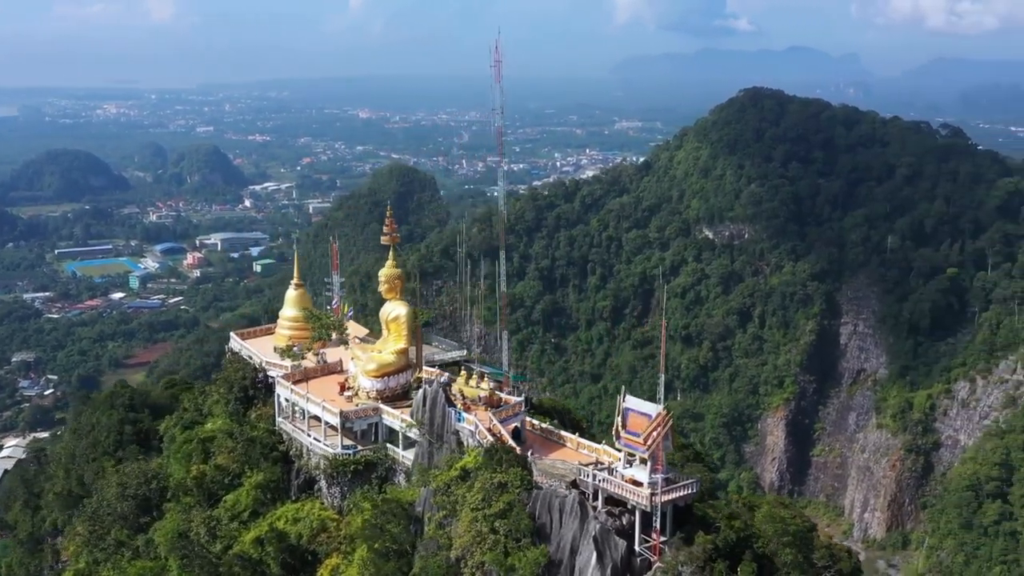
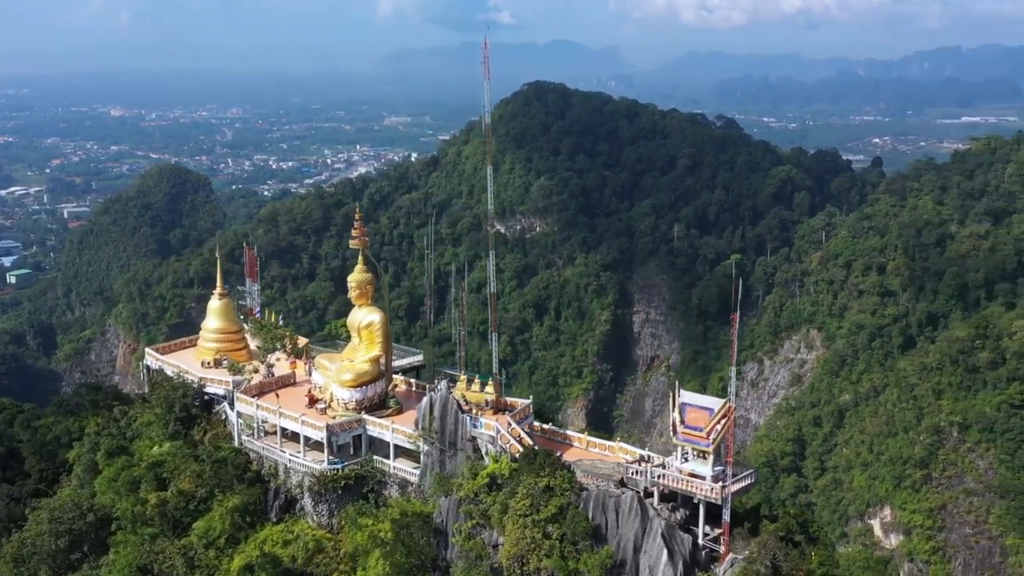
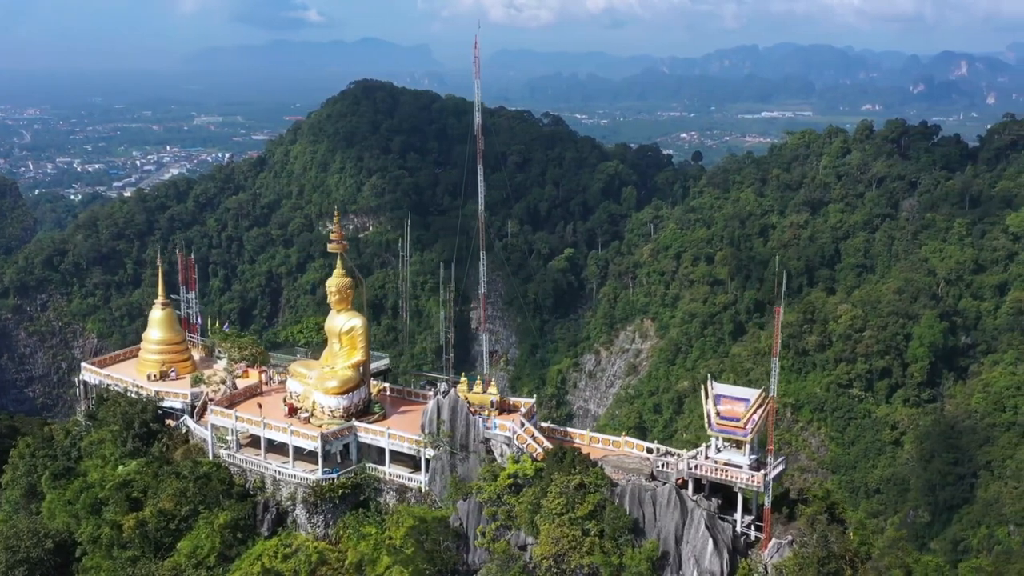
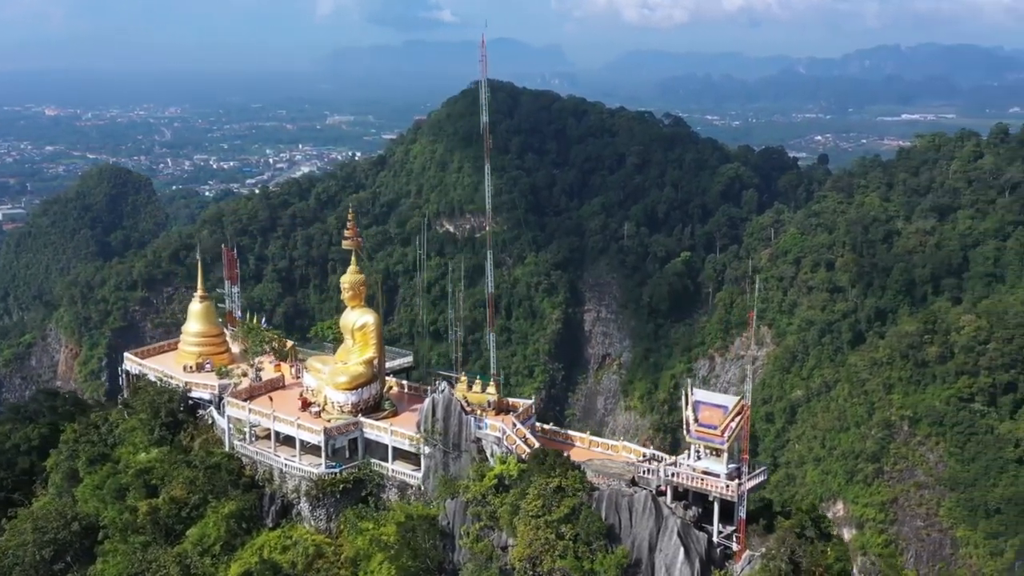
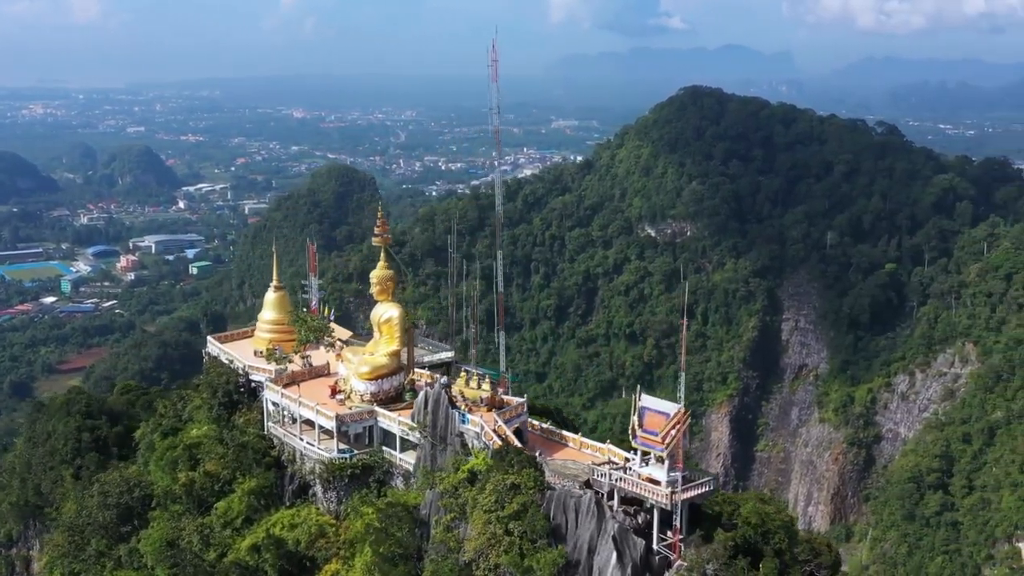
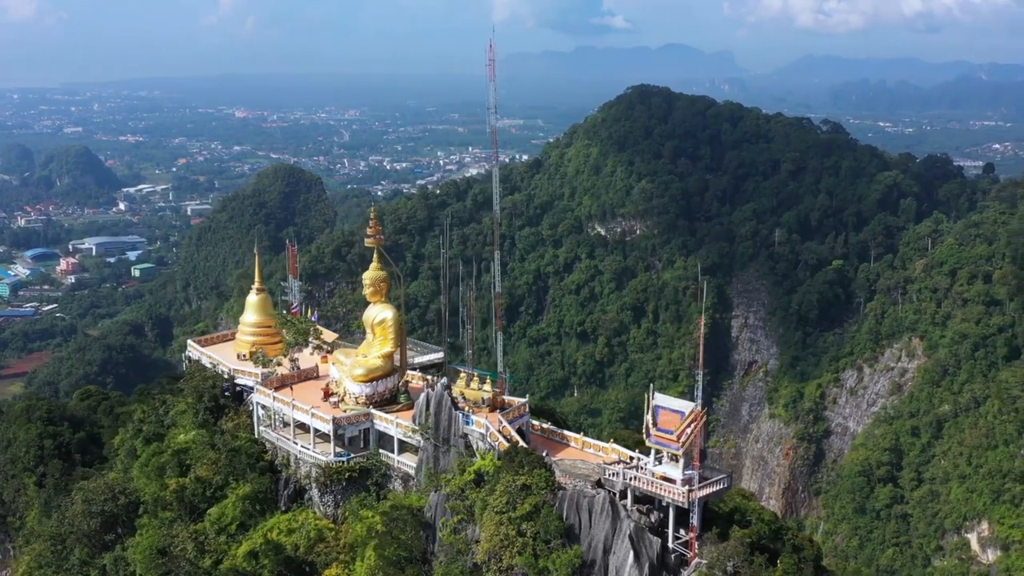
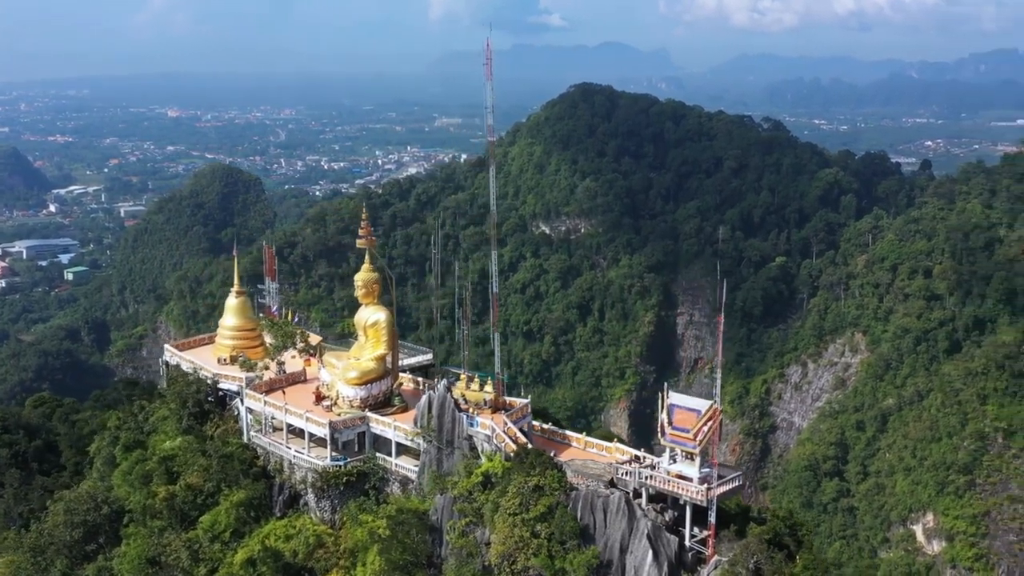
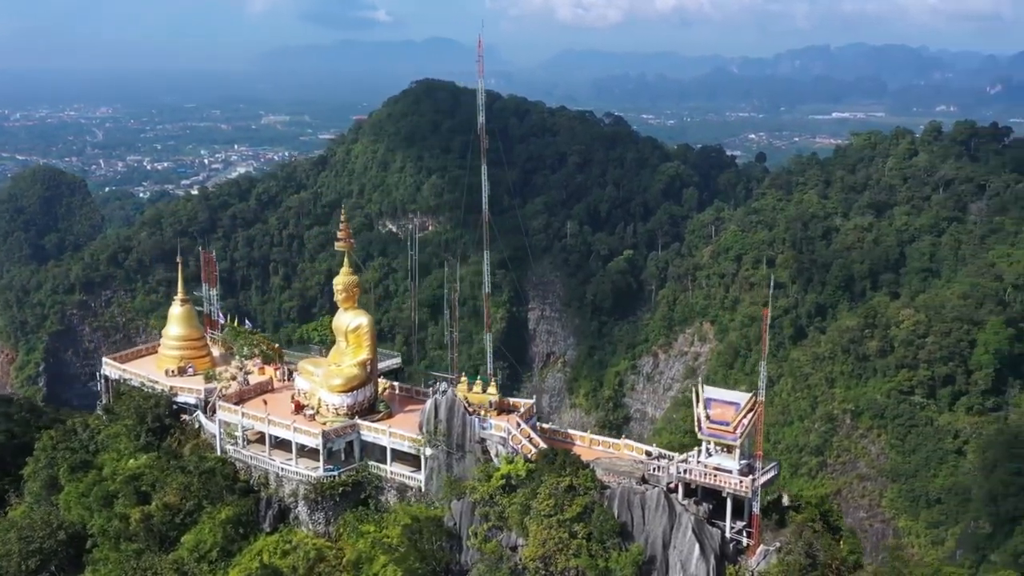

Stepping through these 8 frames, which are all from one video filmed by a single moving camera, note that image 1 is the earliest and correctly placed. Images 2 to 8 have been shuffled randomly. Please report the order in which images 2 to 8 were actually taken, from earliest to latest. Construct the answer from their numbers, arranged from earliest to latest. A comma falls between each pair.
5, 6, 7, 2, 4, 8, 3
